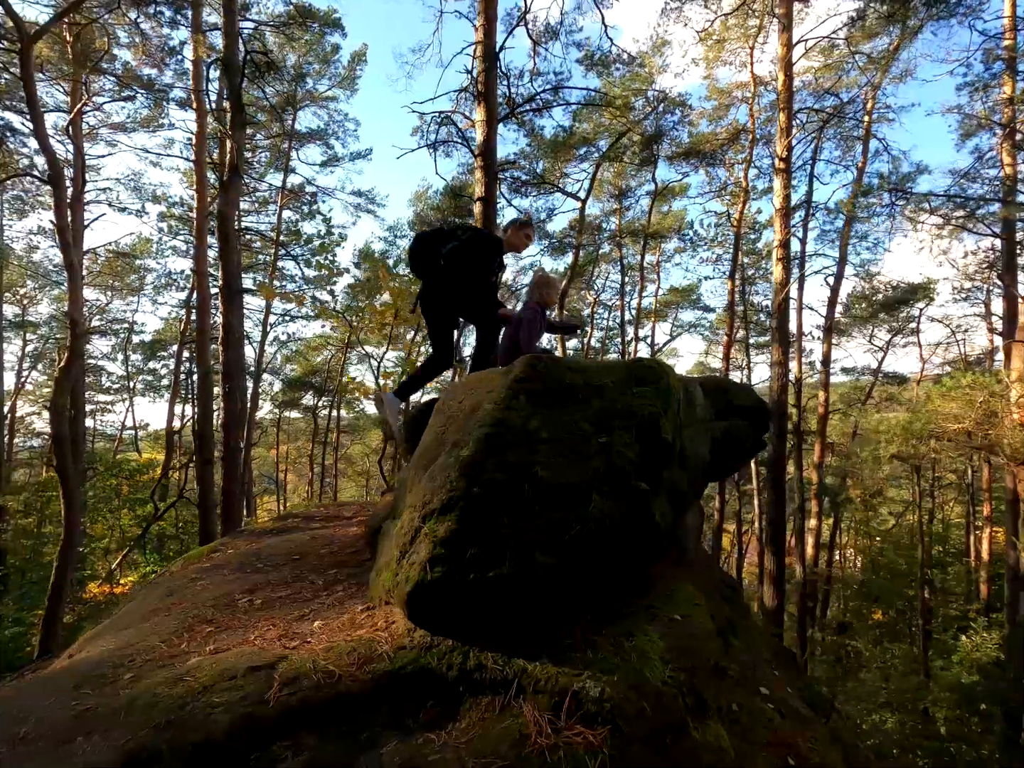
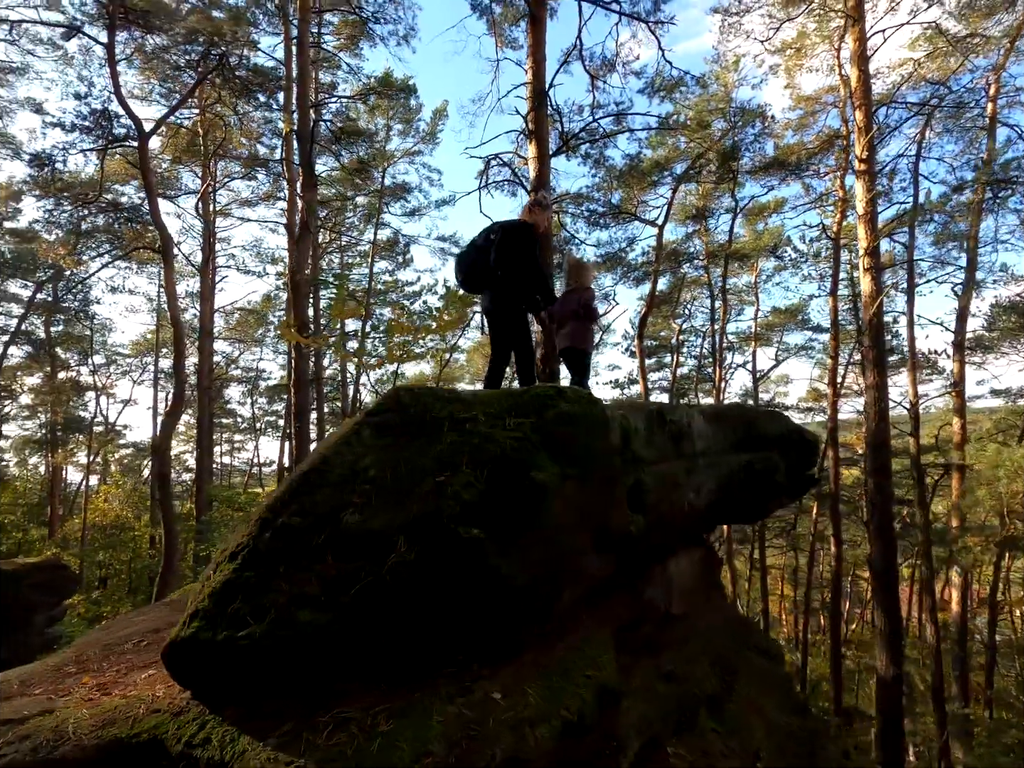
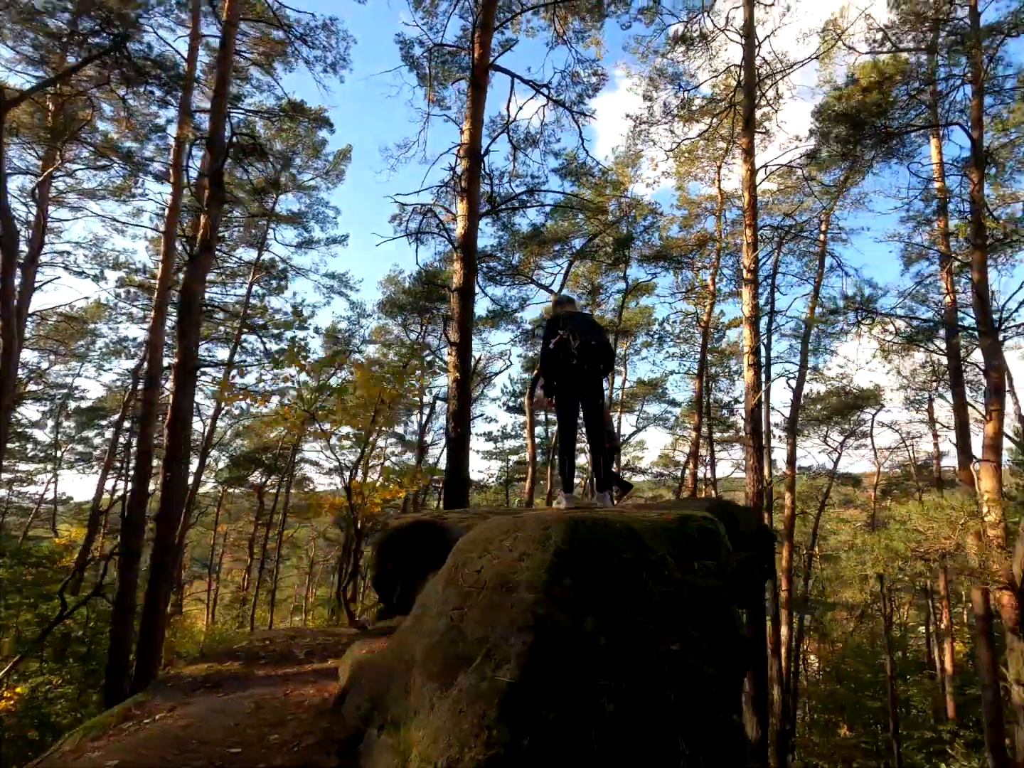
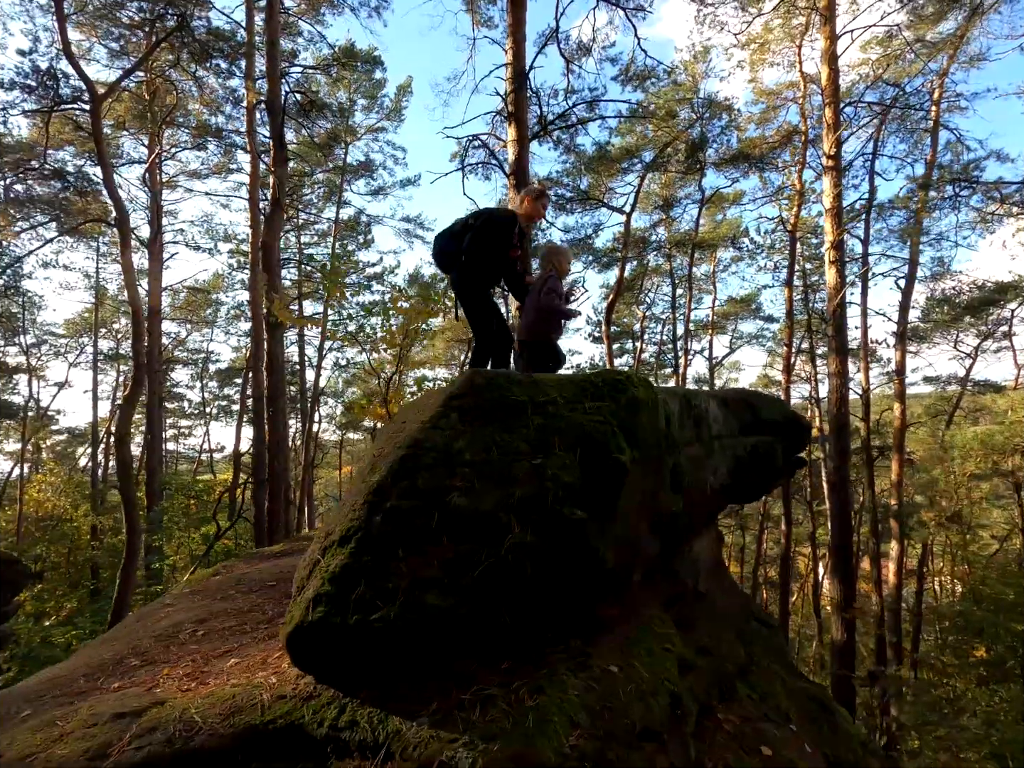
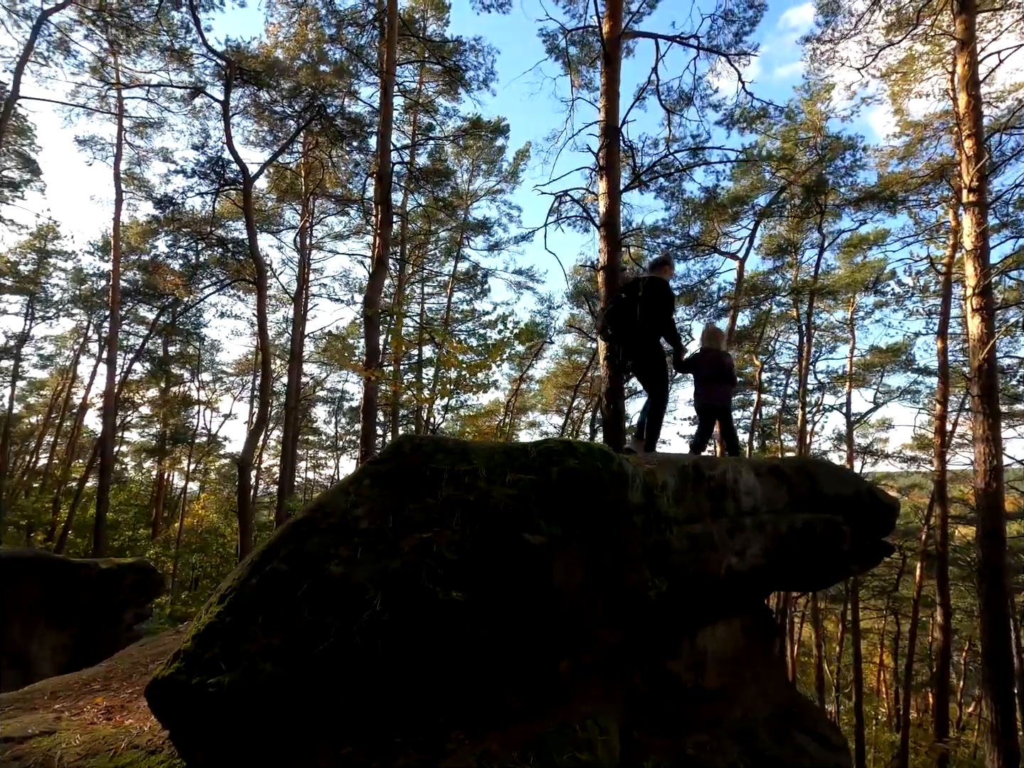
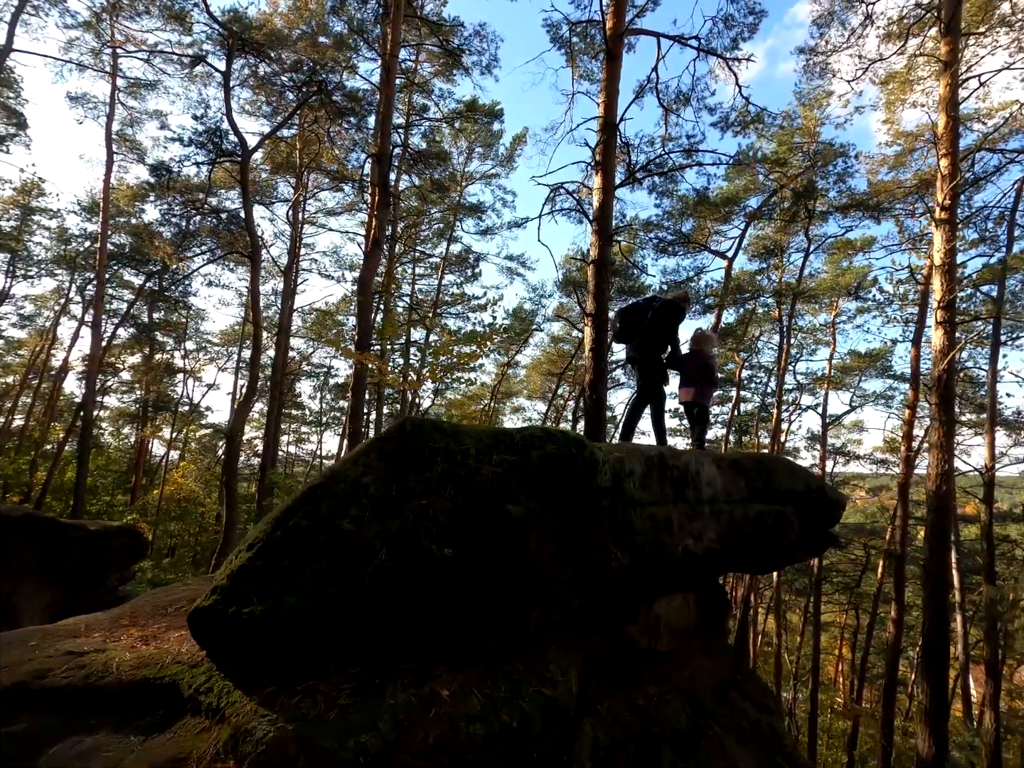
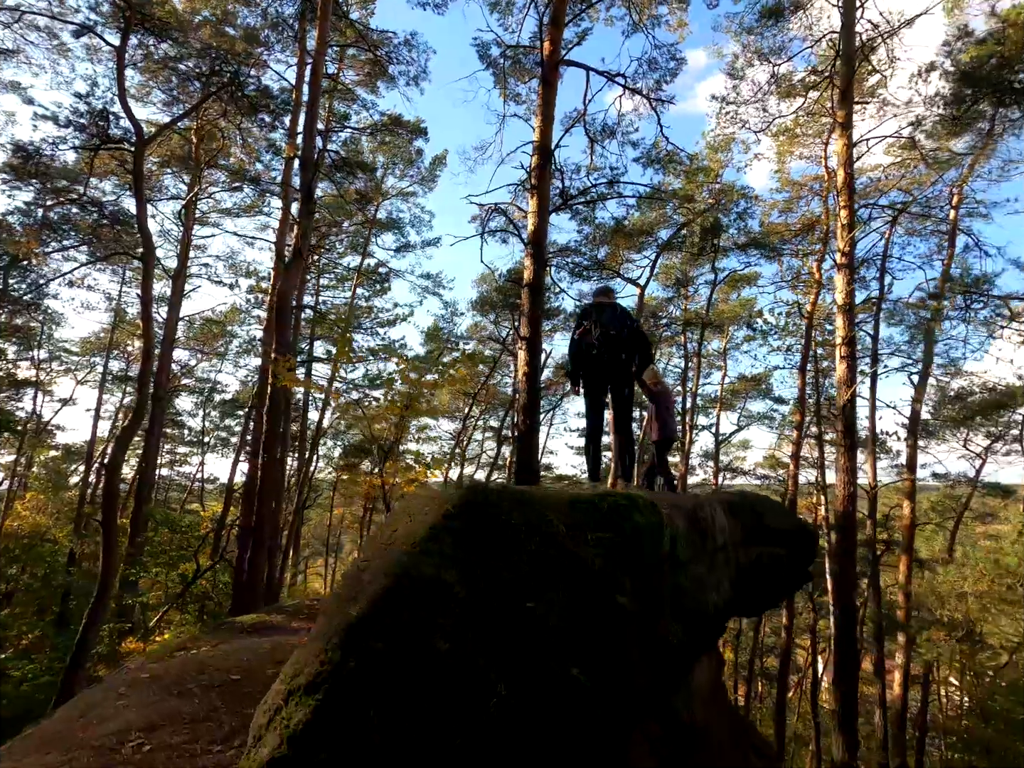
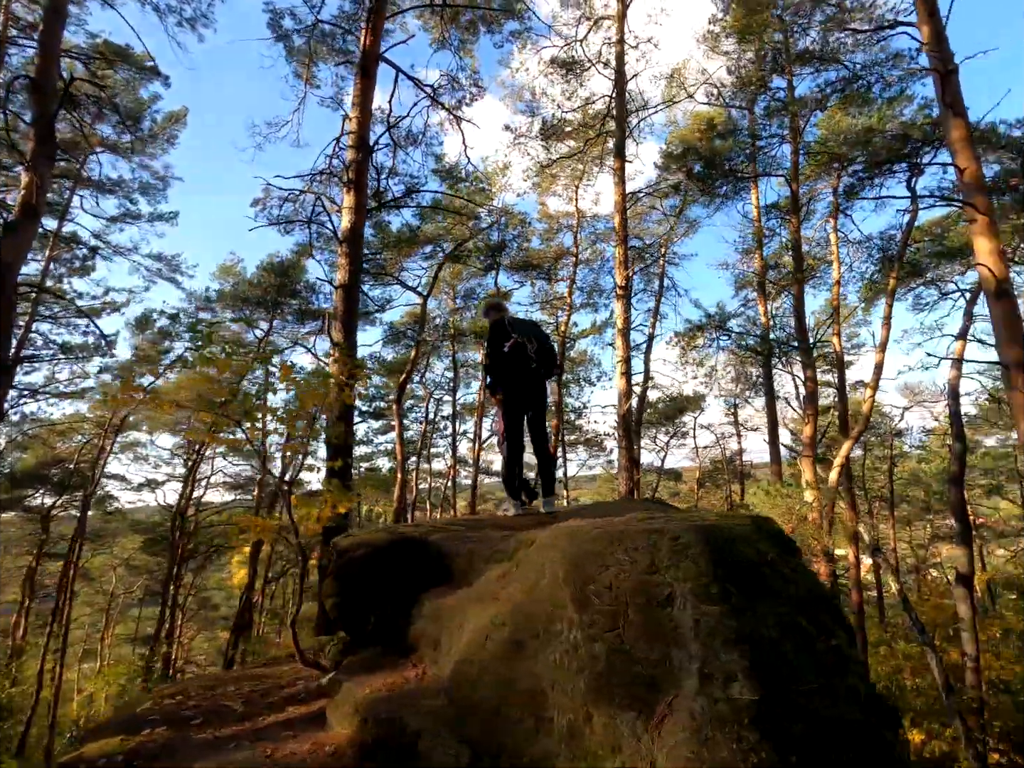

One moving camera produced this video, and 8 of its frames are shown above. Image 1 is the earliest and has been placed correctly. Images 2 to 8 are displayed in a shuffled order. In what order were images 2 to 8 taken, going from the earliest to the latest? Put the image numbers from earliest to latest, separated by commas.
4, 2, 5, 6, 7, 3, 8
